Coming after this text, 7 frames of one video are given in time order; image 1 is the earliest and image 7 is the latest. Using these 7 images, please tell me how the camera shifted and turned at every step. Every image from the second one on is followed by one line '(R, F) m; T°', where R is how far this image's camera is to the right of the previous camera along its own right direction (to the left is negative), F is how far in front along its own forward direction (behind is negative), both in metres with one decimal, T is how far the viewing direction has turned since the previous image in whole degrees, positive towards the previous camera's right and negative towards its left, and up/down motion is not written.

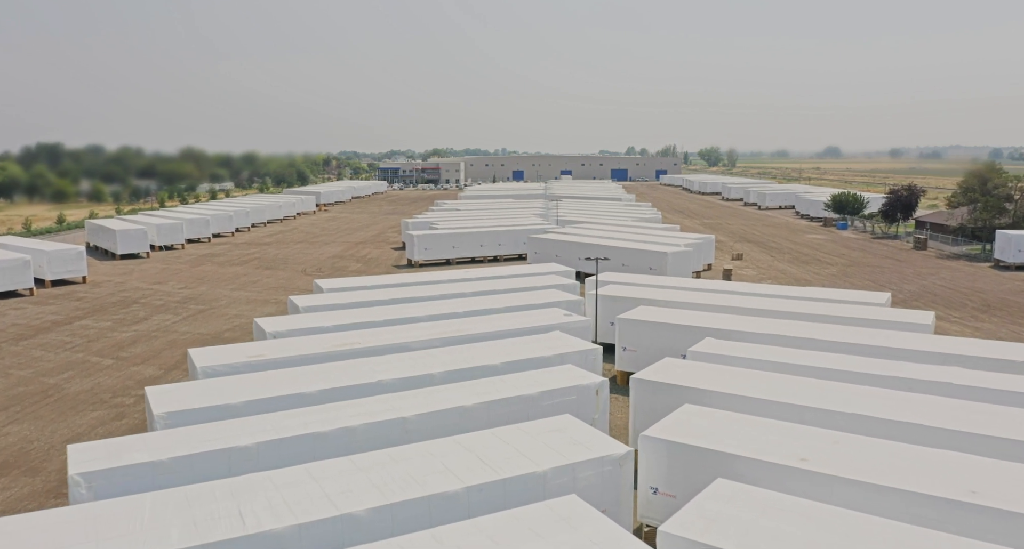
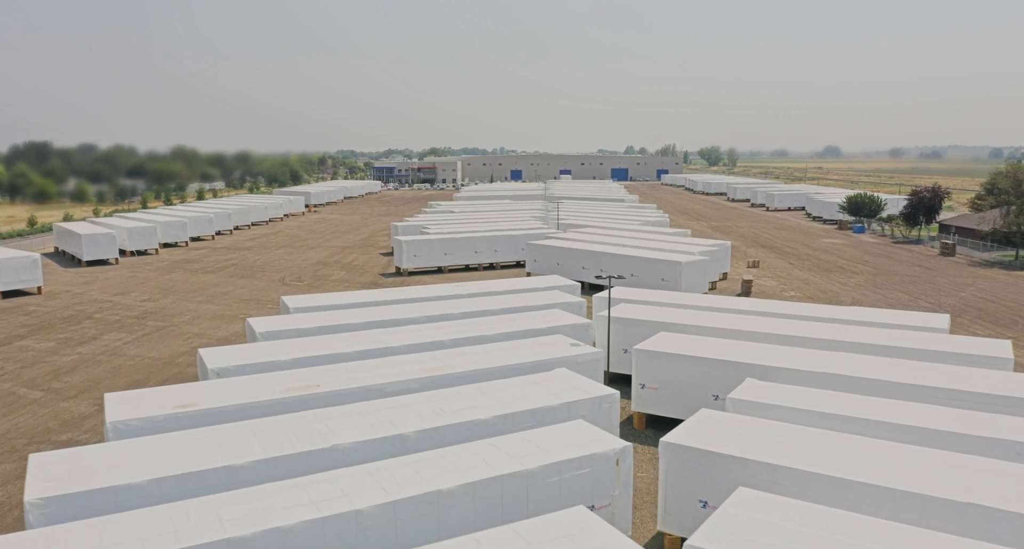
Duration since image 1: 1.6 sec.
(+0.1, +2.5) m; 0°
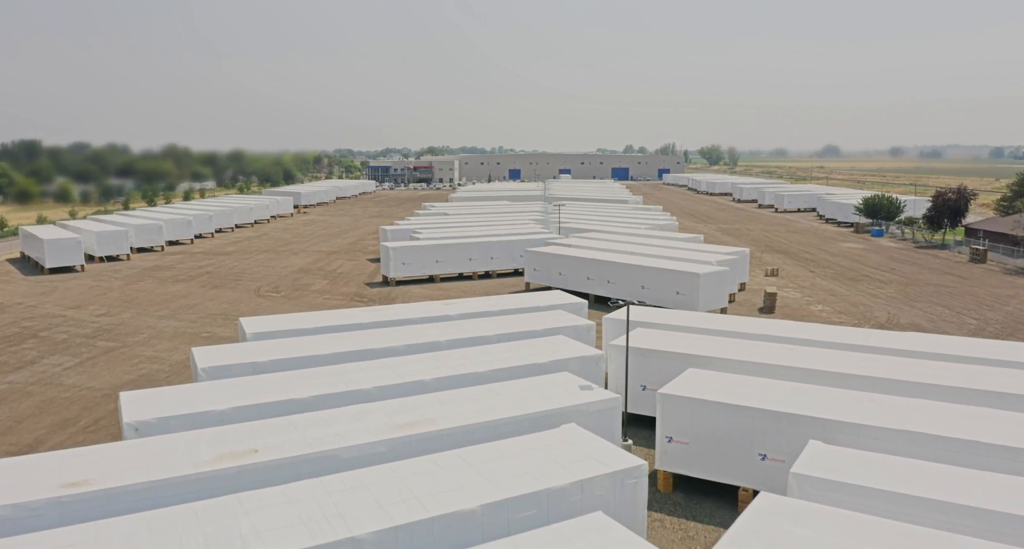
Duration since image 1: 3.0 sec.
(0.0, +2.4) m; 0°
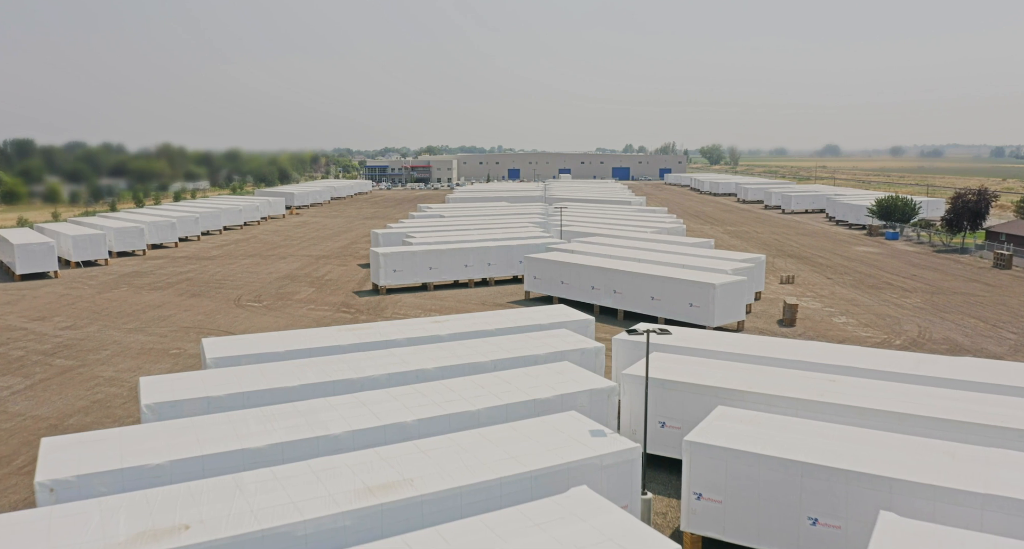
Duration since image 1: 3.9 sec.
(0.0, +1.7) m; 0°
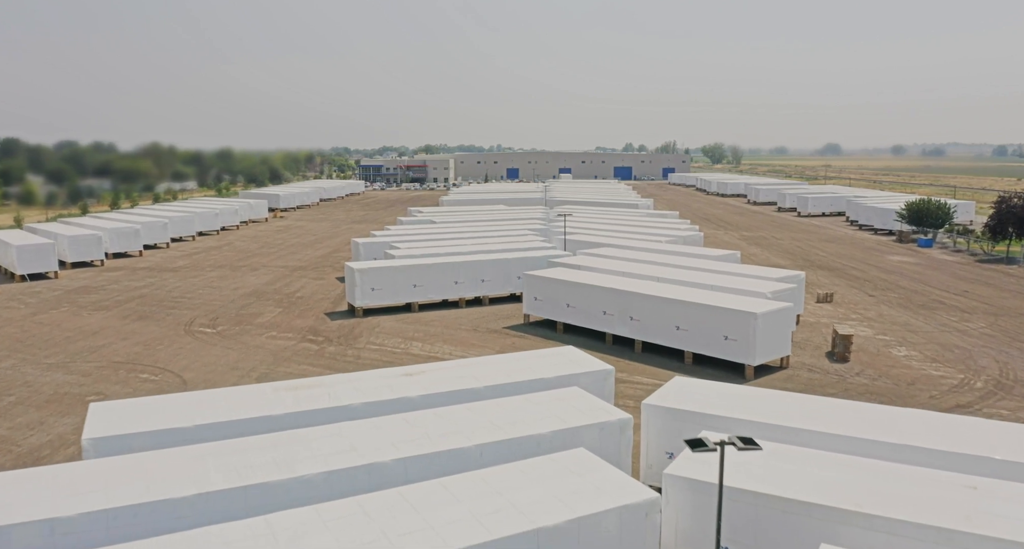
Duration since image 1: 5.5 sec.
(+0.1, +3.3) m; 0°
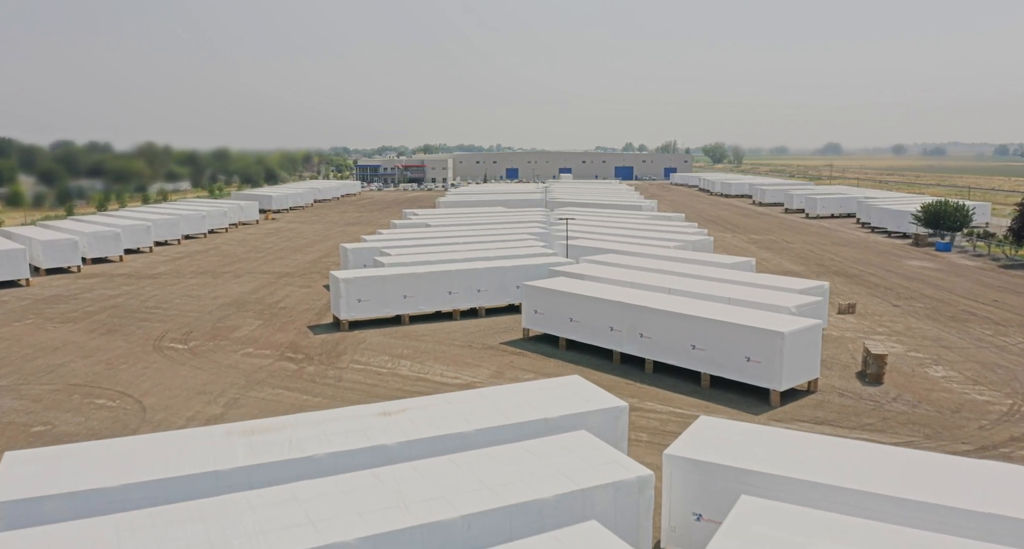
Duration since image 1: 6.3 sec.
(+0.1, +1.6) m; 0°
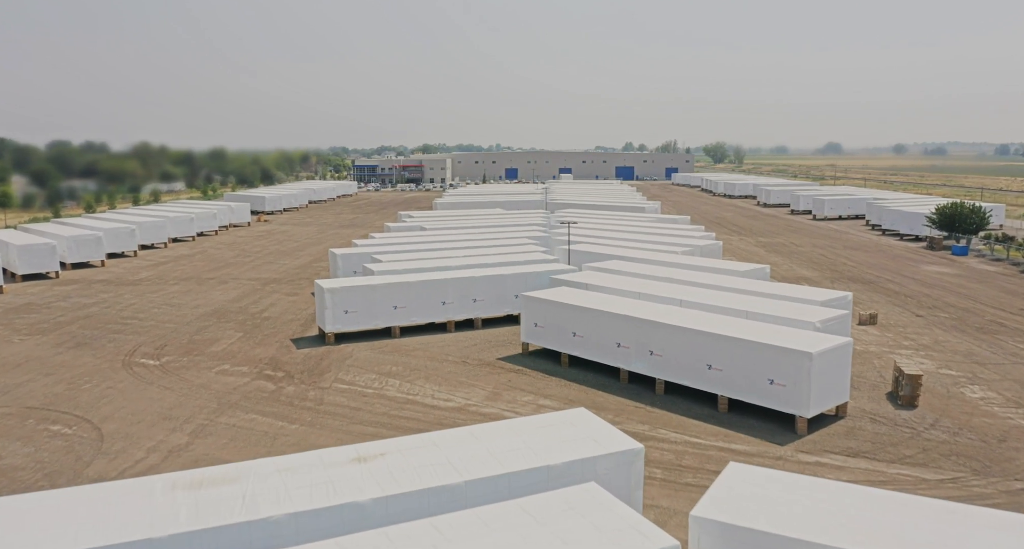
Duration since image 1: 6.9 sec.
(0.0, +1.3) m; 0°
